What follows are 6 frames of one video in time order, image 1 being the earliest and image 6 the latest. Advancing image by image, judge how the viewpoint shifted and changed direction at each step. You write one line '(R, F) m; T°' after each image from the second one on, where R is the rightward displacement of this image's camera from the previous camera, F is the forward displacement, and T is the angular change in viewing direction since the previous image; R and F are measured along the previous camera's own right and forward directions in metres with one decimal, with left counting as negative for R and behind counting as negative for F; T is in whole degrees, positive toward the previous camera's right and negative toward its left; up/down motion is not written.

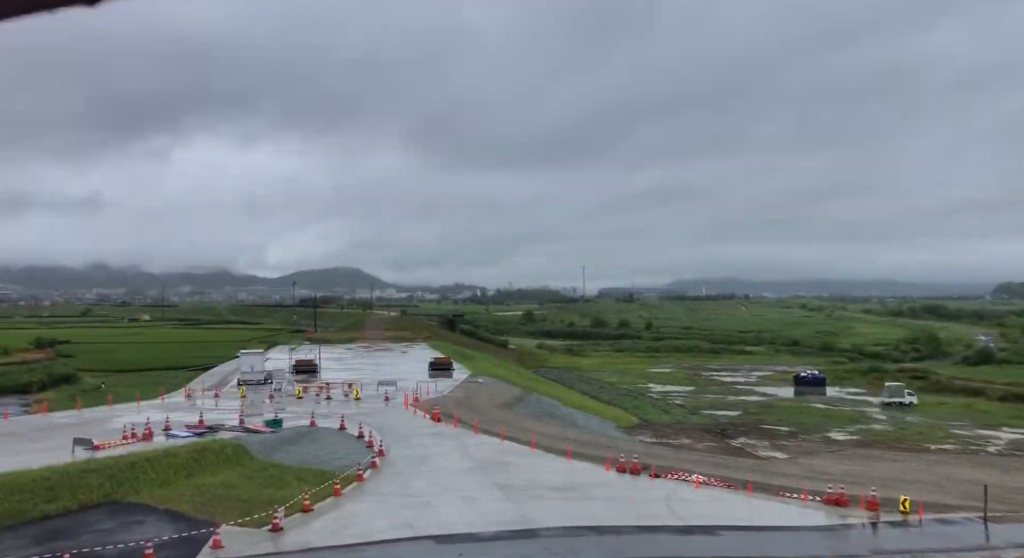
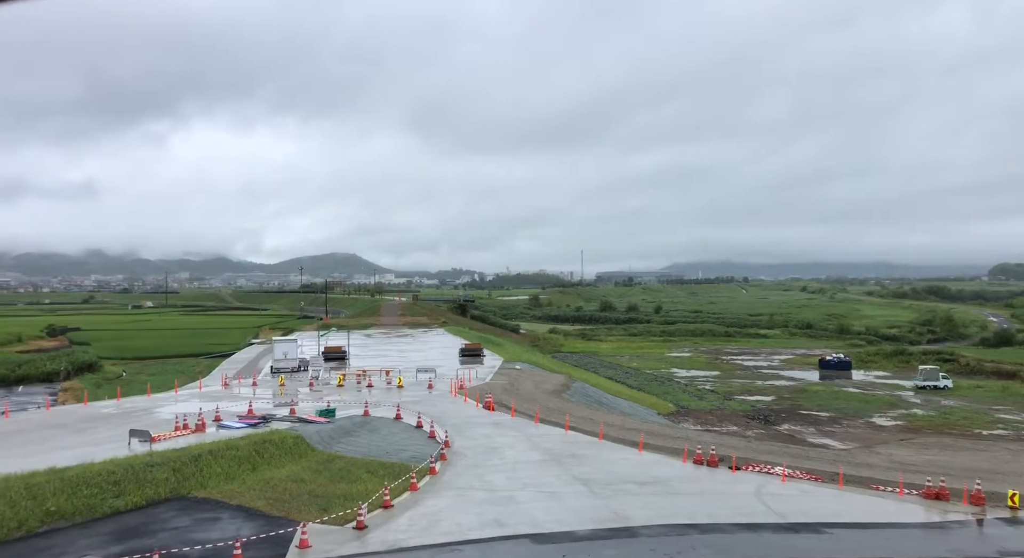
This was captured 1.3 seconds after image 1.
(-1.5, +0.7) m; -1°
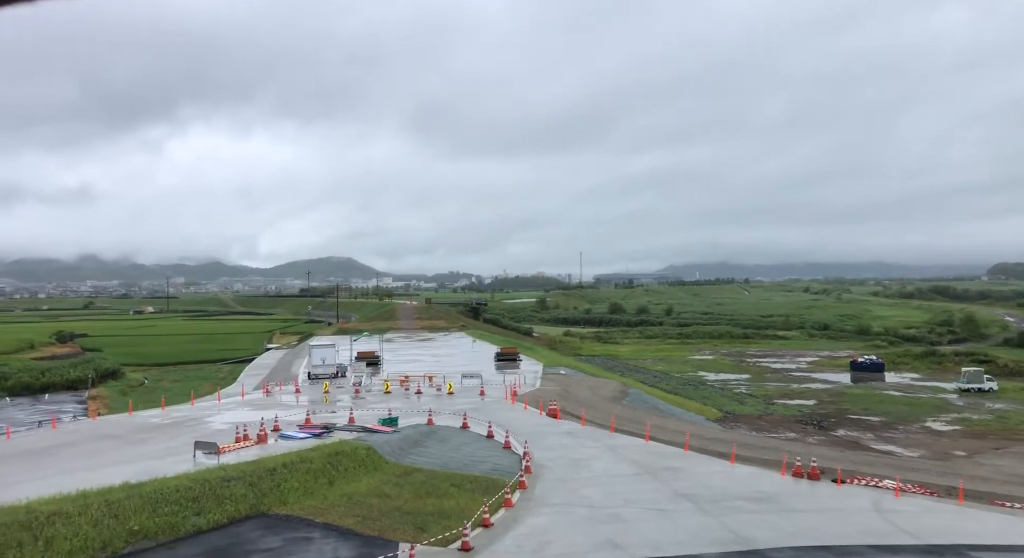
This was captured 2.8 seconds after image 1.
(-1.7, +0.8) m; -1°
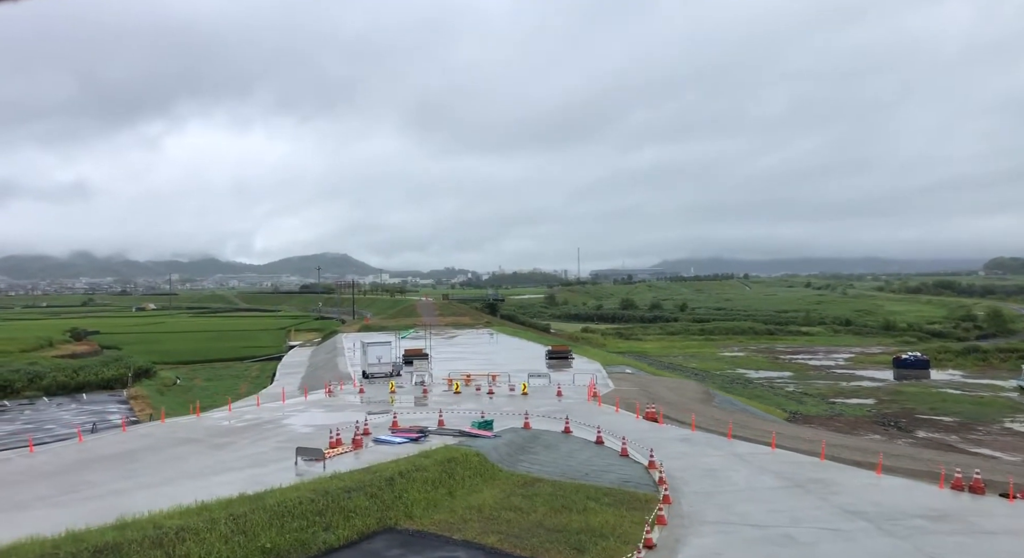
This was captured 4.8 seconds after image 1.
(-2.5, +1.1) m; -1°
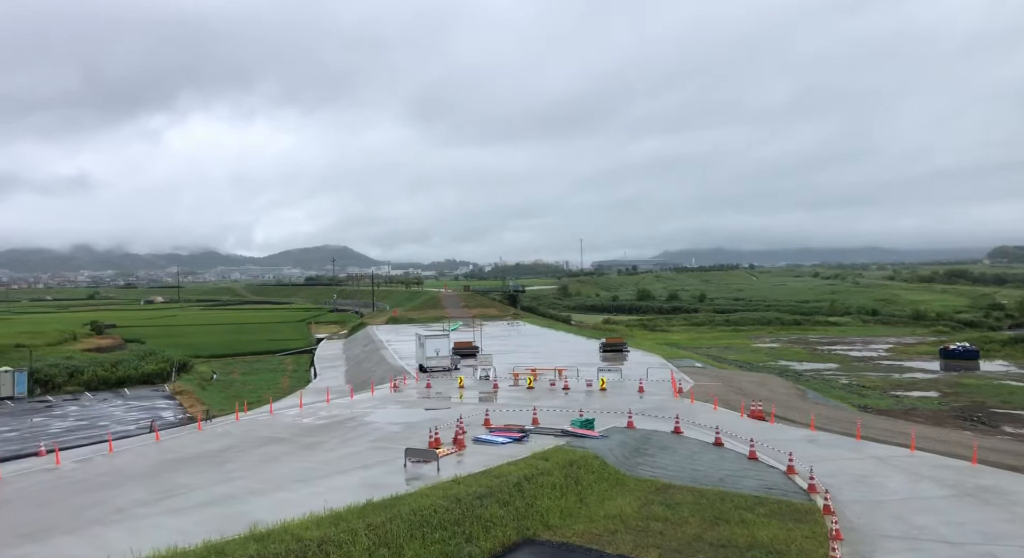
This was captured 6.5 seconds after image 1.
(-2.3, +1.0) m; -1°
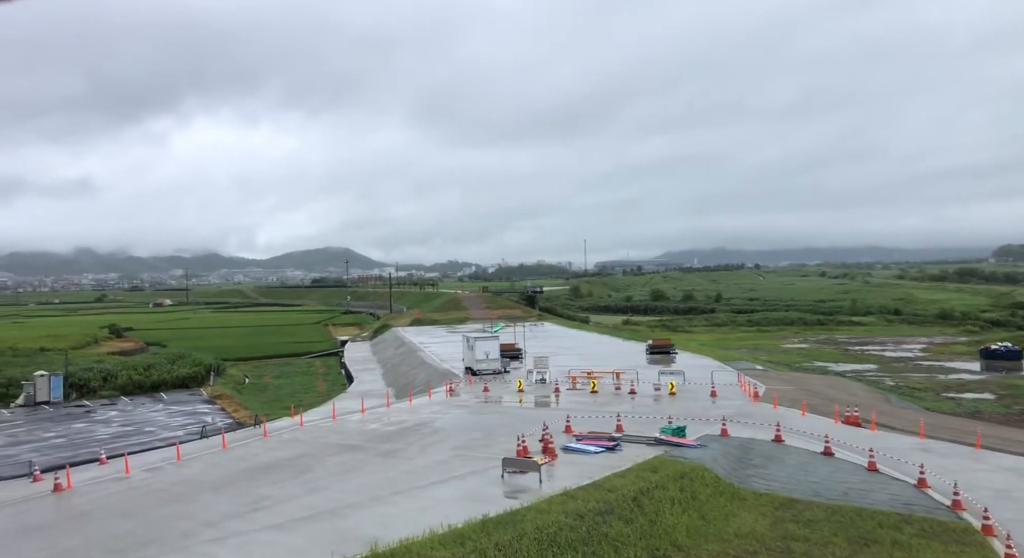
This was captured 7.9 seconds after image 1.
(-1.9, +0.8) m; -1°
